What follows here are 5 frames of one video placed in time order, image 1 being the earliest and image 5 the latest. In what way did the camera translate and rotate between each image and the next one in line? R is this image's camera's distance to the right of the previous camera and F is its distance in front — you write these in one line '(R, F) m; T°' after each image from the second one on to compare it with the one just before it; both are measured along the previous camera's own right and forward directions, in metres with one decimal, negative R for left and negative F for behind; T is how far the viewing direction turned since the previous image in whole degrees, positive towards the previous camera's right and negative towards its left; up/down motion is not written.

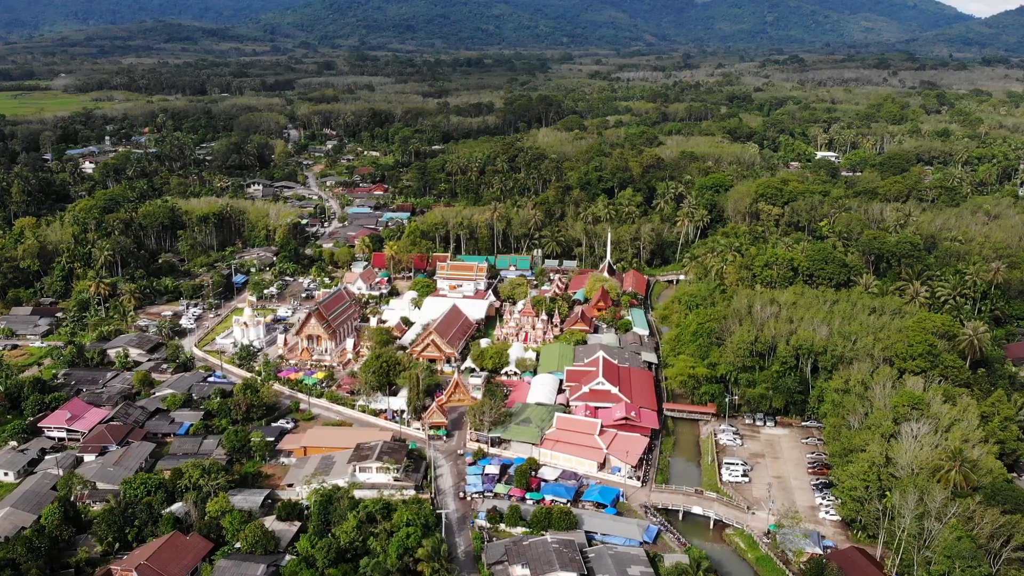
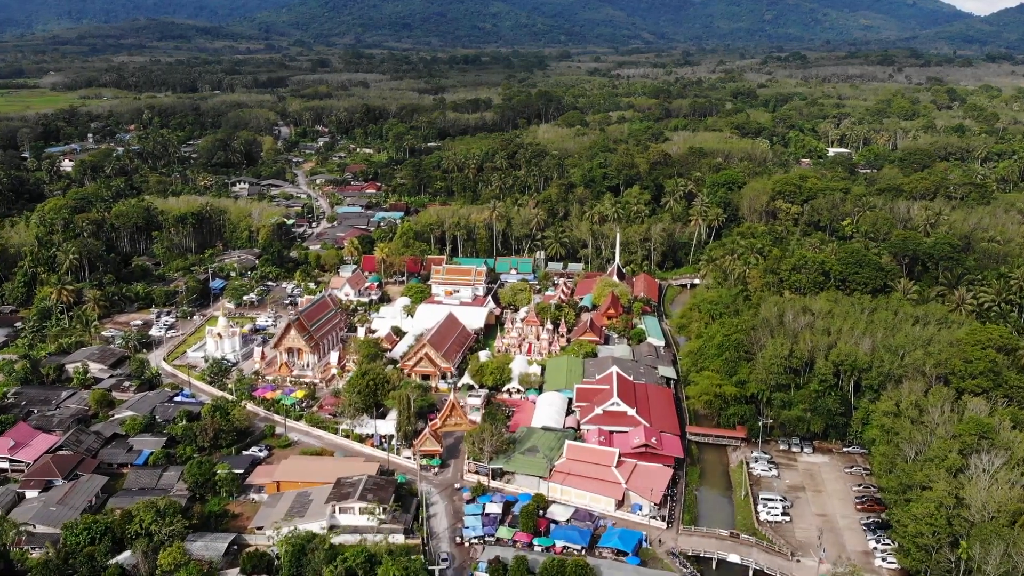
(-0.4, +6.7) m; 0°
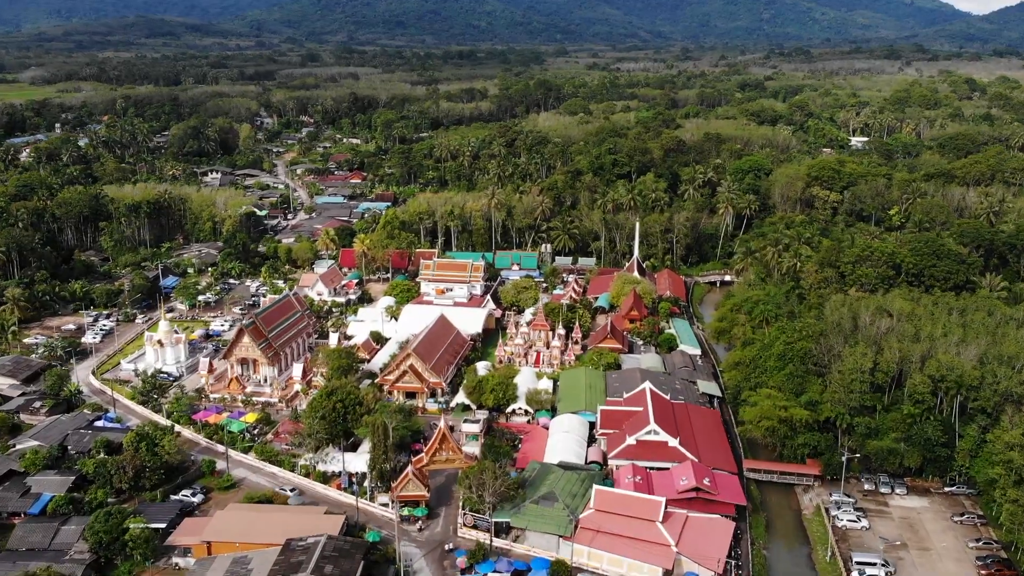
(-0.6, +11.3) m; 0°
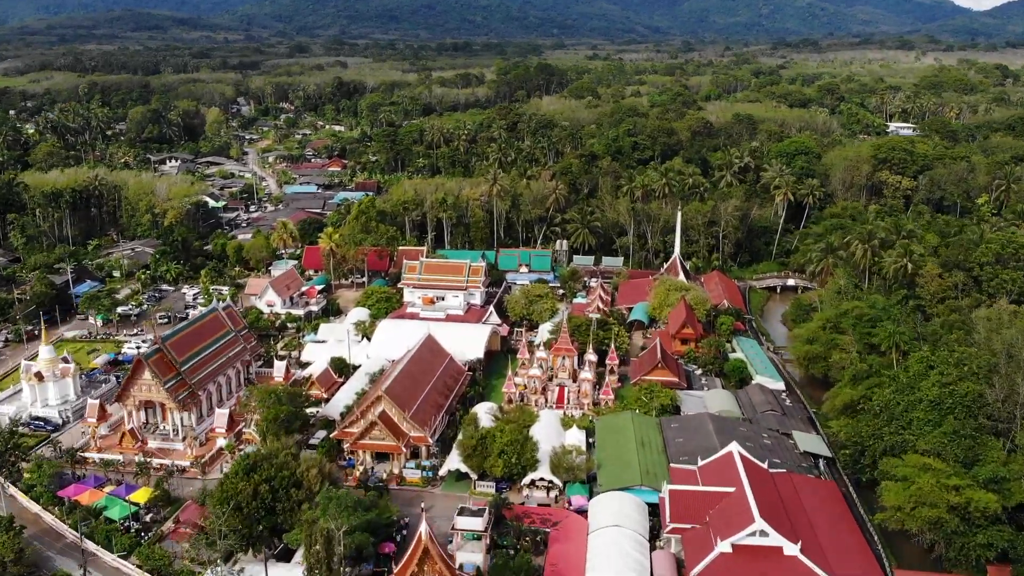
(-0.8, +14.5) m; 0°
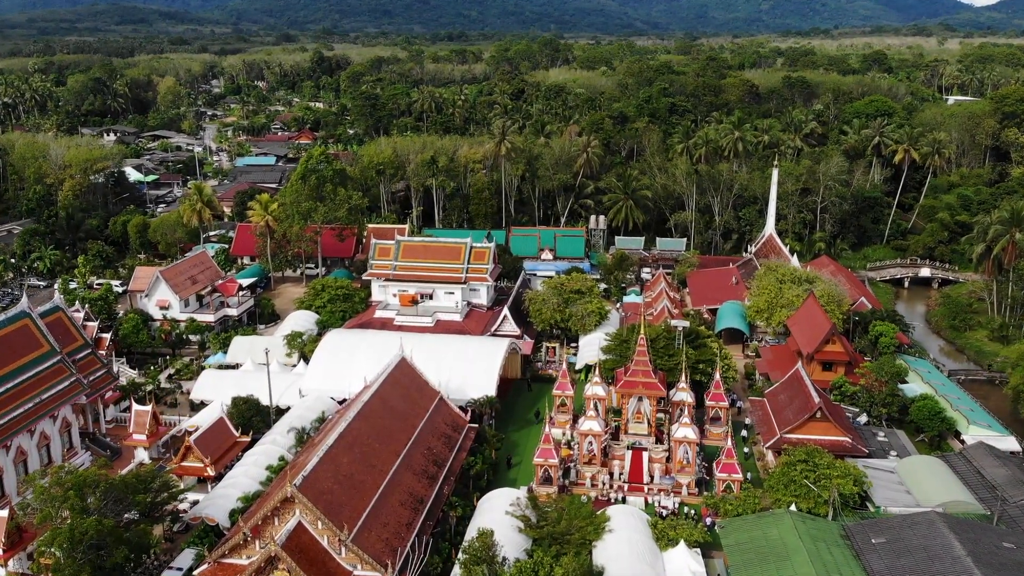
(-1.0, +16.6) m; 0°
